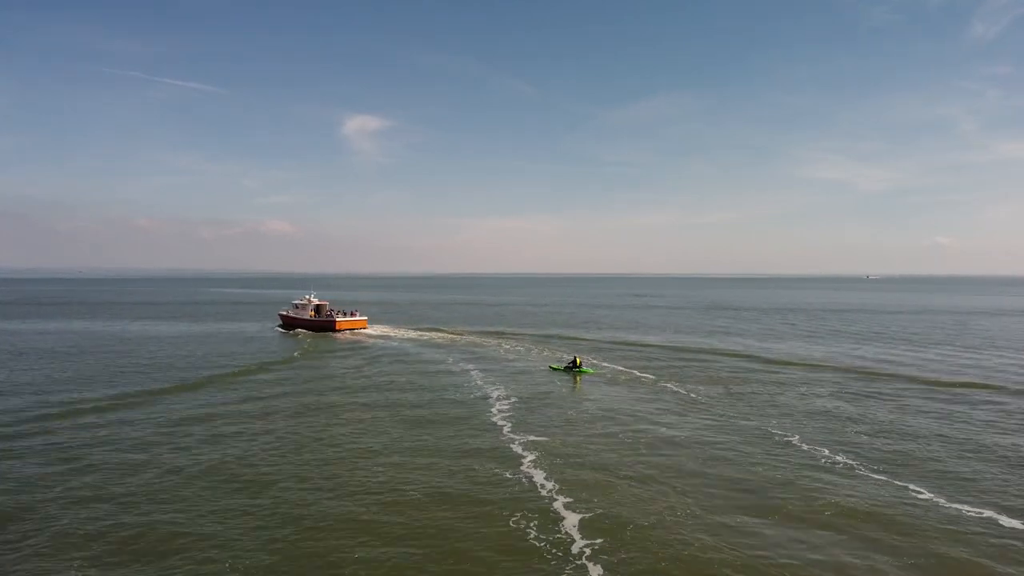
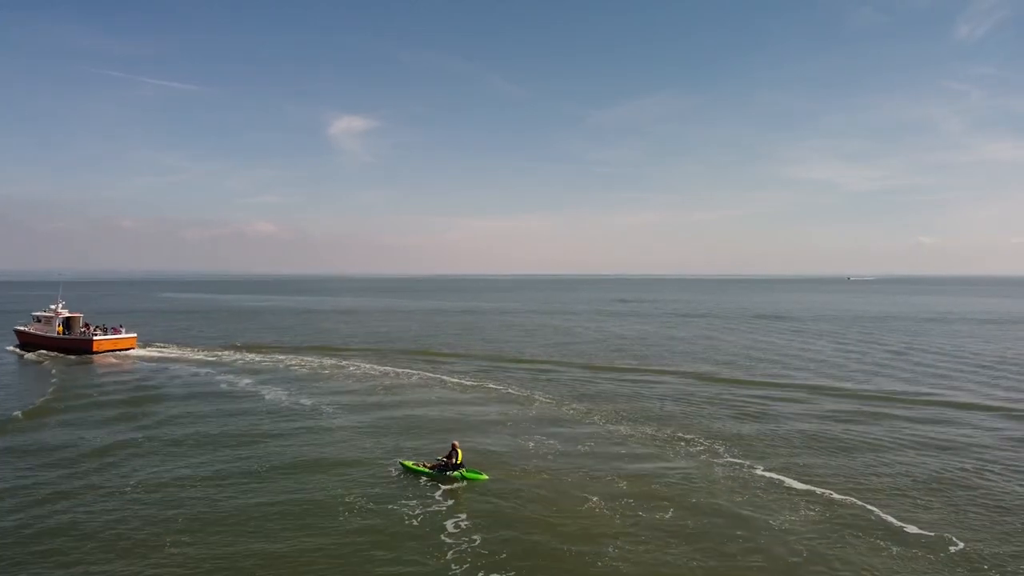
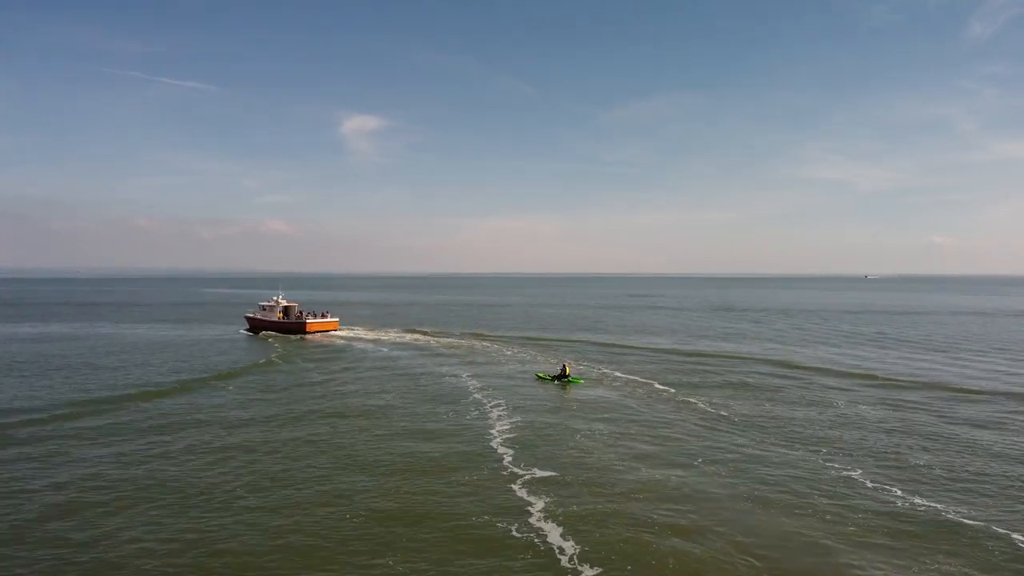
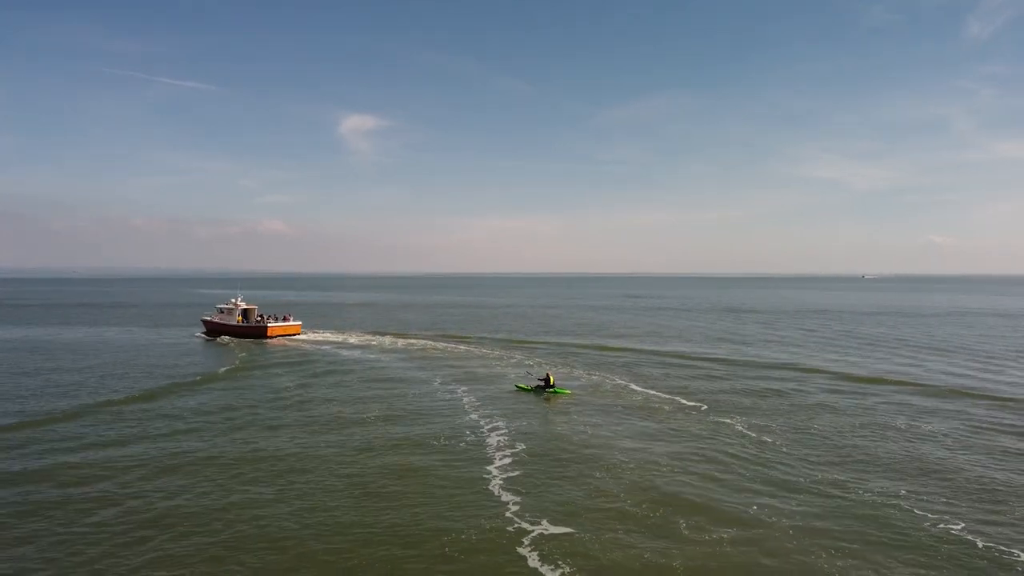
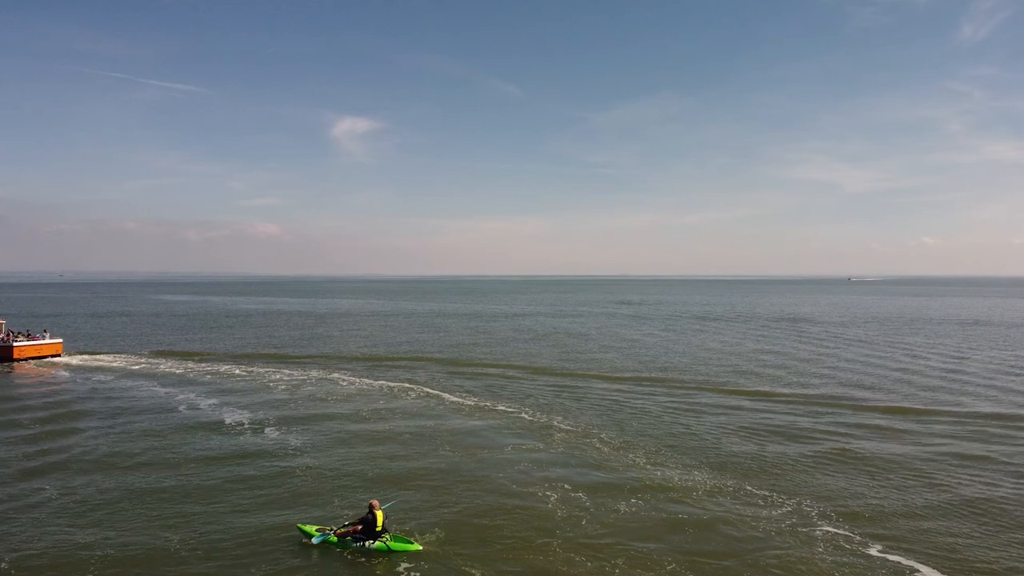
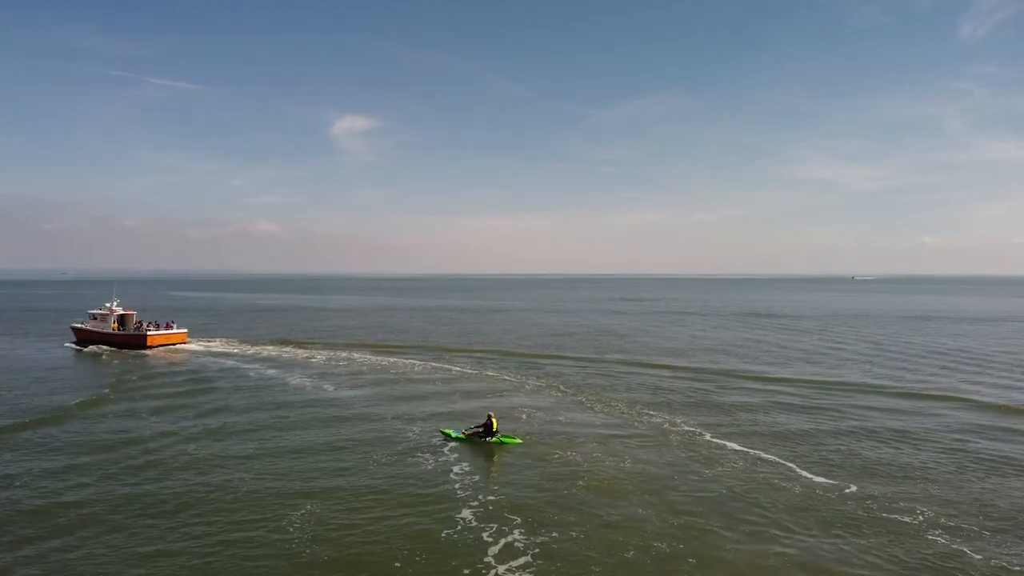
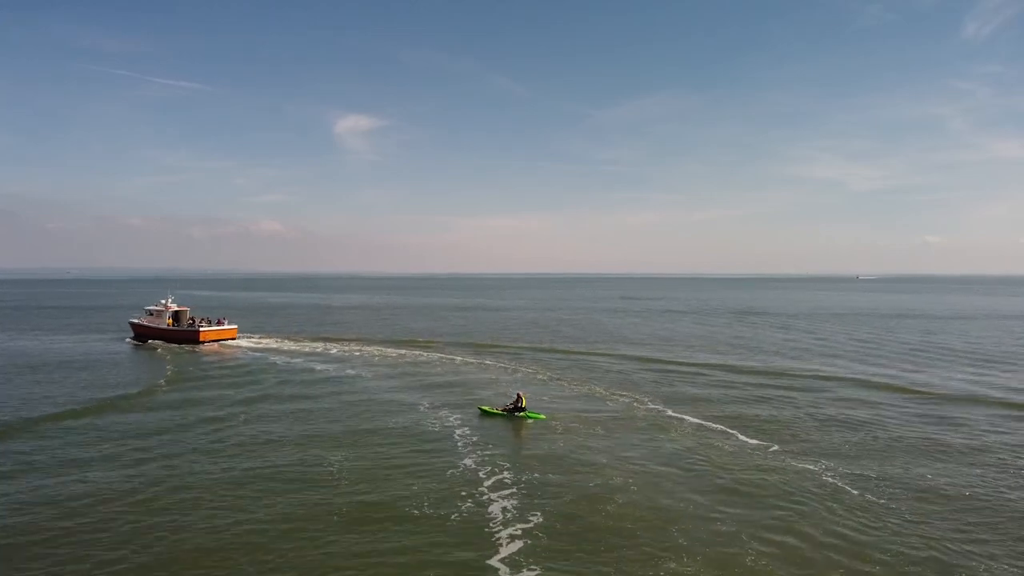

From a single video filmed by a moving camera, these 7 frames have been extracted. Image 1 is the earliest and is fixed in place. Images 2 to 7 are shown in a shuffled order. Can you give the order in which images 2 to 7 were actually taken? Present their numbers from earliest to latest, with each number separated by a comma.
3, 4, 7, 6, 2, 5
